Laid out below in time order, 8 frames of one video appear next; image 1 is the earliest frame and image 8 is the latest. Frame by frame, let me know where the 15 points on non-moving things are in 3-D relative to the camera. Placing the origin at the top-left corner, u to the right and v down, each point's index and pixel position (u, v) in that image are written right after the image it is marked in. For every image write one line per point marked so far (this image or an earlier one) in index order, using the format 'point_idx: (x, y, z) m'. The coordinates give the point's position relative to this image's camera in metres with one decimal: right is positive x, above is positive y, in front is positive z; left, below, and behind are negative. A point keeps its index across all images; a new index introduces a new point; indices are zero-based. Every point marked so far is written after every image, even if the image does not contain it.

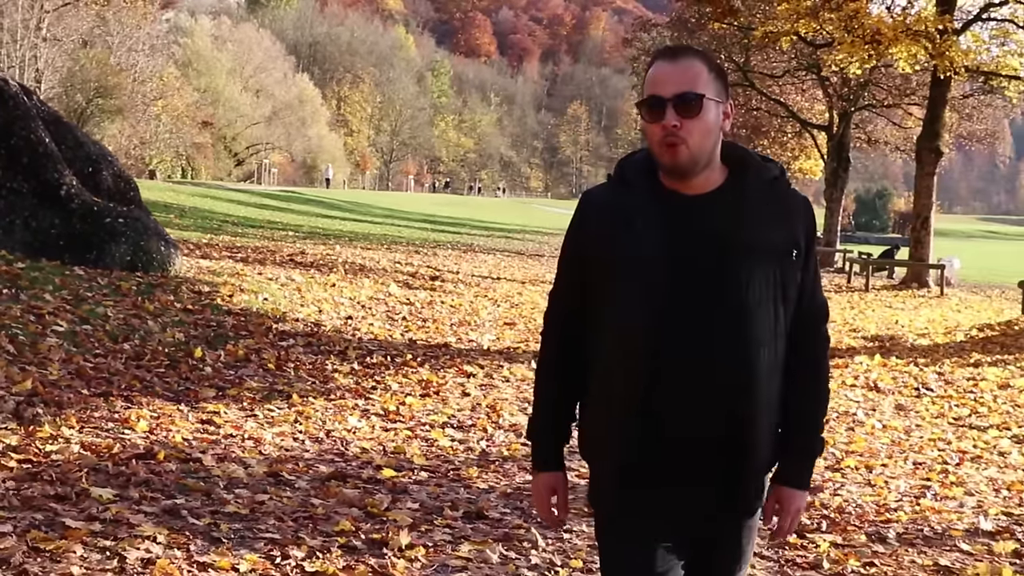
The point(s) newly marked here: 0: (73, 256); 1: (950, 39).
0: (-4.8, +0.4, +11.3) m
1: (+7.9, +4.4, +17.9) m
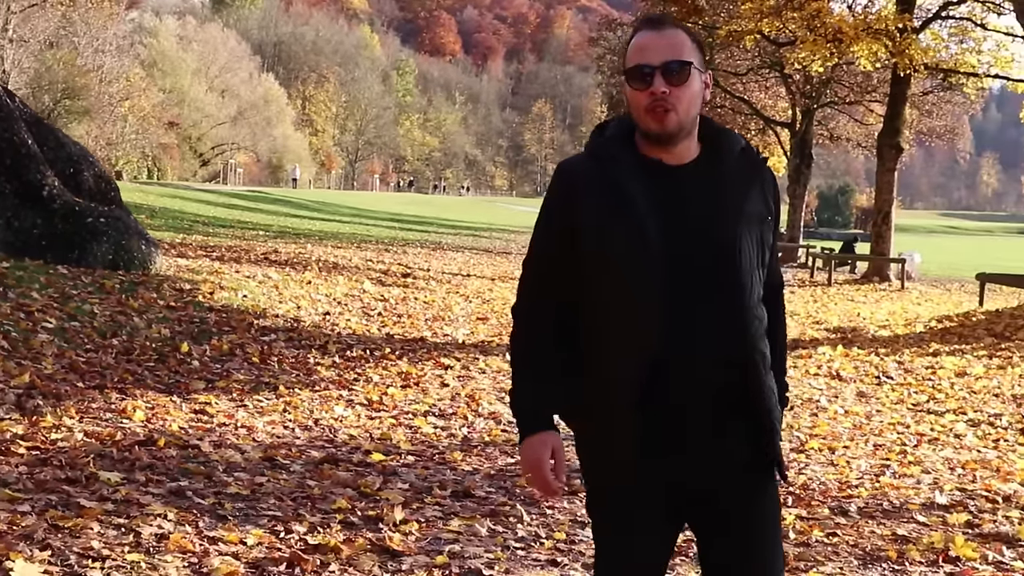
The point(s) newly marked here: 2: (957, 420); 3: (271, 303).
0: (-5.1, +0.4, +11.5) m
1: (+7.4, +4.6, +18.5) m
2: (+3.7, -1.1, +8.5) m
3: (-2.9, -0.2, +12.1) m
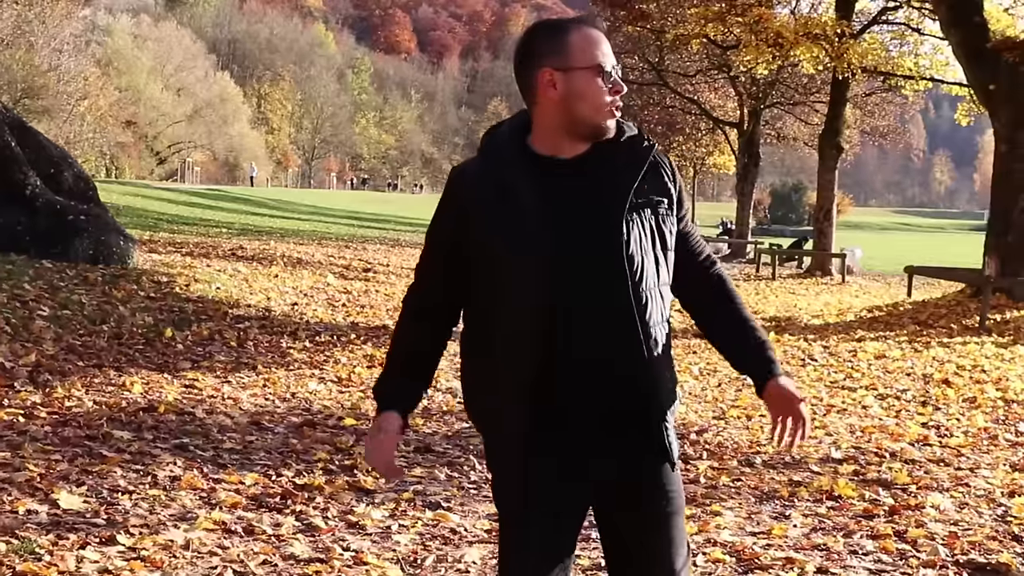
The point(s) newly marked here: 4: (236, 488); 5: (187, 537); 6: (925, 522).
0: (-5.7, +0.4, +12.2) m
1: (+6.5, +4.7, +19.7) m
2: (+3.3, -1.0, +9.5) m
3: (-3.4, -0.1, +13.0) m
4: (-1.4, -1.0, +5.3) m
5: (-1.4, -1.1, +4.5) m
6: (+2.2, -1.2, +5.3) m
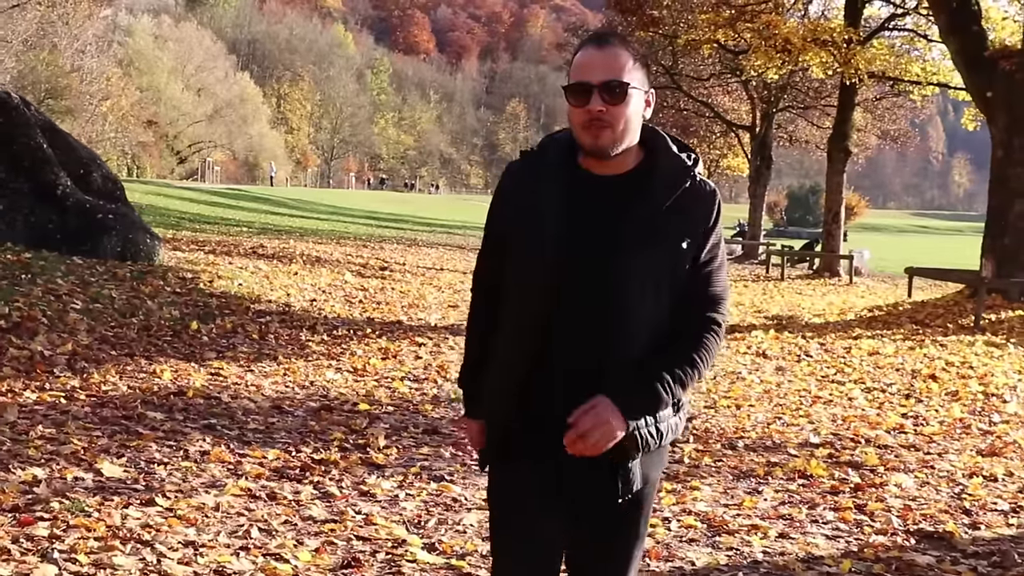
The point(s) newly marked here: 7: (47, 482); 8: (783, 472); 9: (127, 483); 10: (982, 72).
0: (-5.5, +0.5, +12.8) m
1: (+6.8, +4.7, +20.2) m
2: (+3.4, -1.0, +10.0) m
3: (-3.3, 0.0, +13.6) m
4: (-1.4, -1.0, +5.8) m
5: (-1.5, -1.0, +5.1) m
6: (+2.1, -1.2, +5.9) m
7: (-2.3, -1.0, +5.1) m
8: (+1.7, -1.2, +6.4) m
9: (-2.0, -1.0, +5.3) m
10: (+7.3, +3.3, +15.7) m
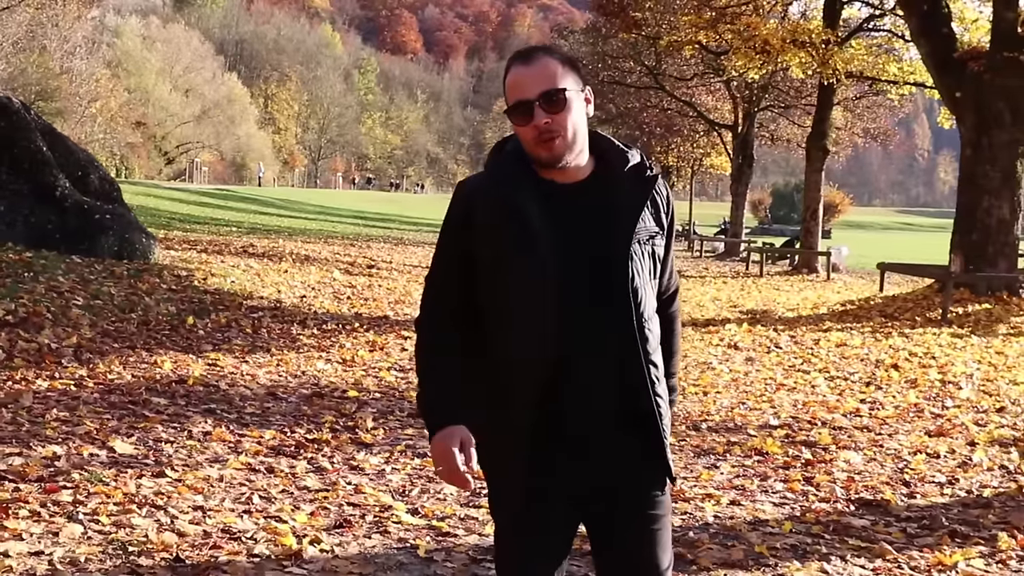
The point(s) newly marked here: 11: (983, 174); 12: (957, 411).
0: (-5.8, +0.5, +13.3) m
1: (+6.5, +4.8, +20.8) m
2: (+3.2, -0.9, +10.6) m
3: (-3.5, 0.0, +14.0) m
4: (-1.6, -1.0, +6.3) m
5: (-1.6, -1.0, +5.6) m
6: (+2.0, -1.1, +6.4) m
7: (-2.4, -0.9, +5.6) m
8: (+1.6, -1.1, +6.9) m
9: (-2.1, -1.0, +5.8) m
10: (+7.0, +3.4, +16.3) m
11: (+7.3, +1.8, +15.9) m
12: (+3.8, -1.0, +8.7) m
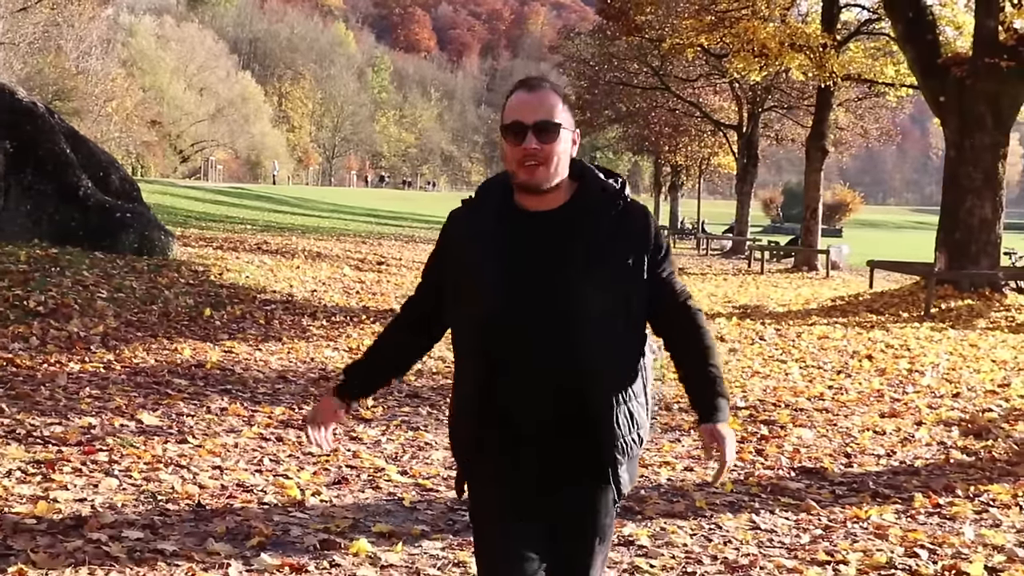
0: (-5.8, +0.6, +14.1) m
1: (+6.6, +4.9, +21.4) m
2: (+3.1, -0.8, +11.3) m
3: (-3.5, +0.1, +14.8) m
4: (-1.7, -0.9, +7.1) m
5: (-1.7, -0.9, +6.3) m
6: (+1.9, -1.1, +7.1) m
7: (-2.6, -0.9, +6.4) m
8: (+1.5, -1.0, +7.7) m
9: (-2.2, -0.9, +6.5) m
10: (+7.0, +3.5, +16.9) m
11: (+7.3, +1.8, +16.5) m
12: (+3.7, -1.0, +9.4) m
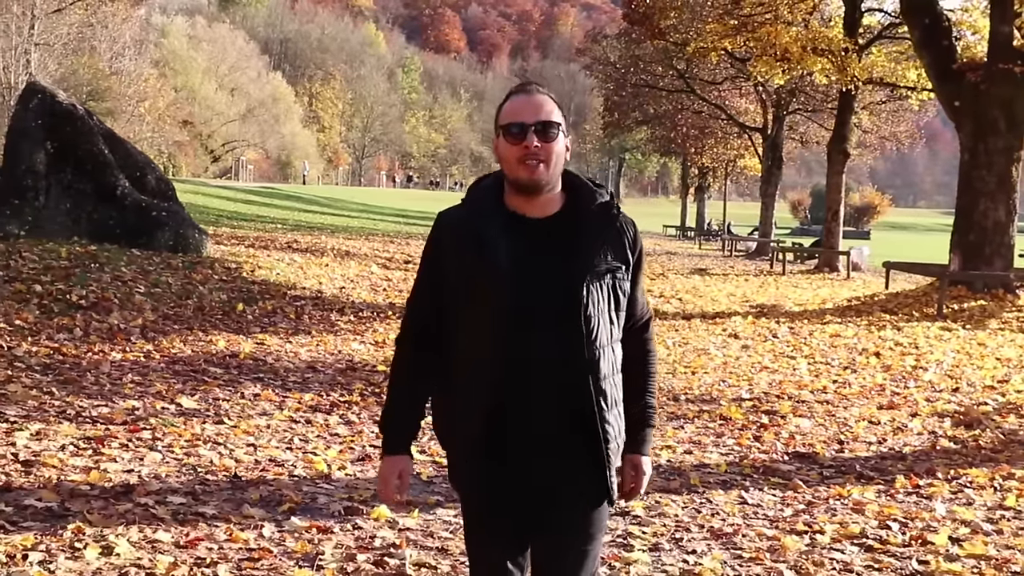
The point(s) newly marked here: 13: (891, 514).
0: (-5.5, +0.7, +14.7) m
1: (+7.1, +4.9, +21.7) m
2: (+3.3, -0.8, +11.7) m
3: (-3.2, +0.1, +15.4) m
4: (-1.6, -0.8, +7.6) m
5: (-1.6, -0.9, +6.8) m
6: (+2.0, -1.1, +7.5) m
7: (-2.5, -0.8, +6.9) m
8: (+1.6, -1.0, +8.1) m
9: (-2.2, -0.8, +7.1) m
10: (+7.4, +3.5, +17.2) m
11: (+7.7, +1.8, +16.8) m
12: (+3.8, -1.0, +9.8) m
13: (+2.0, -1.2, +5.4) m
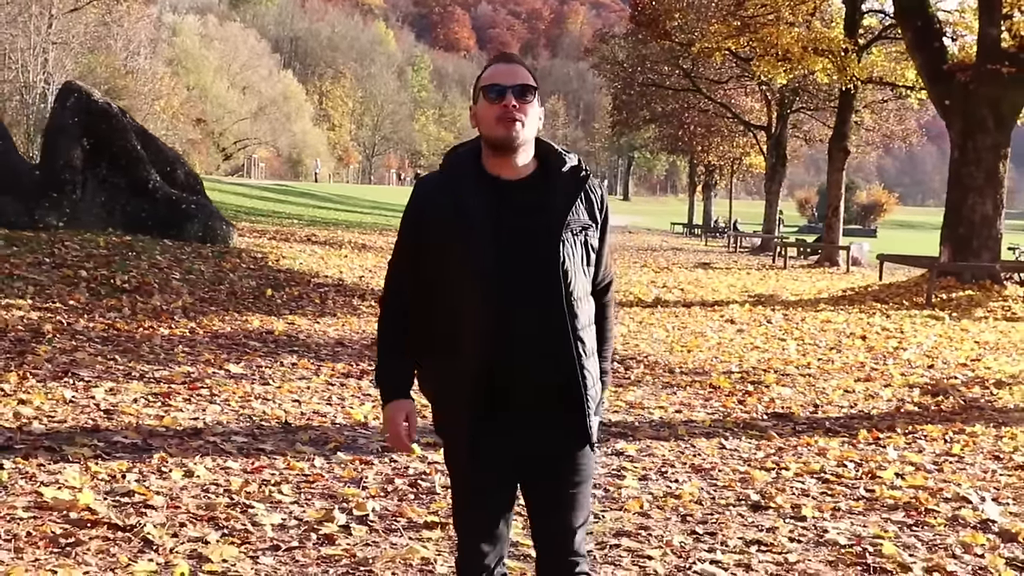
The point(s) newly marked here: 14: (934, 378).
0: (-5.3, +0.9, +15.7) m
1: (+7.3, +5.0, +22.5) m
2: (+3.4, -0.7, +12.6) m
3: (-3.1, +0.3, +16.3) m
4: (-1.5, -0.7, +8.5) m
5: (-1.6, -0.7, +7.8) m
6: (+2.1, -0.9, +8.4) m
7: (-2.4, -0.6, +7.9) m
8: (+1.7, -0.9, +9.0) m
9: (-2.1, -0.7, +8.0) m
10: (+7.6, +3.6, +18.0) m
11: (+7.9, +2.0, +17.6) m
12: (+4.0, -0.8, +10.6) m
13: (+2.1, -1.0, +6.3) m
14: (+4.1, -0.9, +9.8) m
